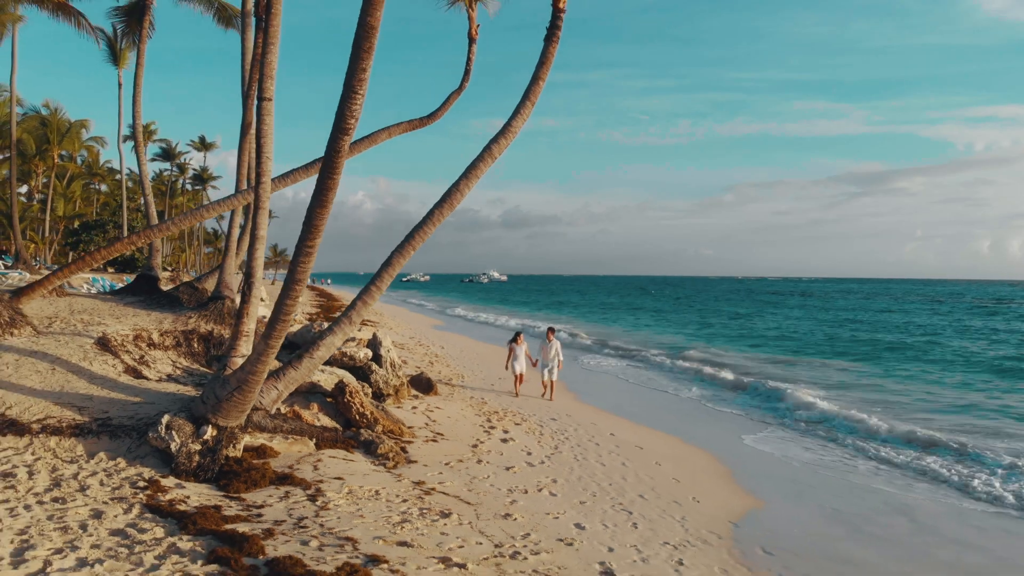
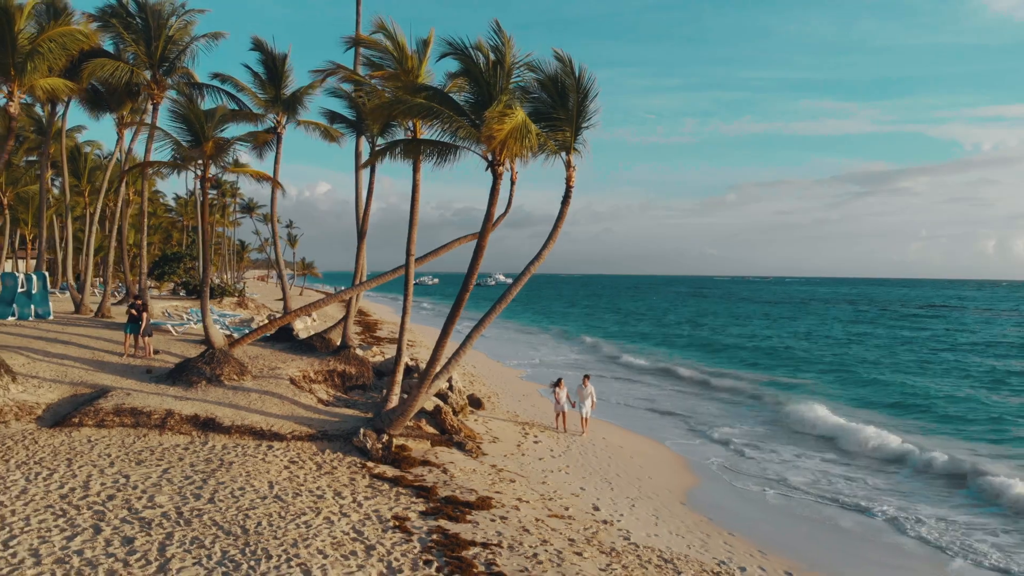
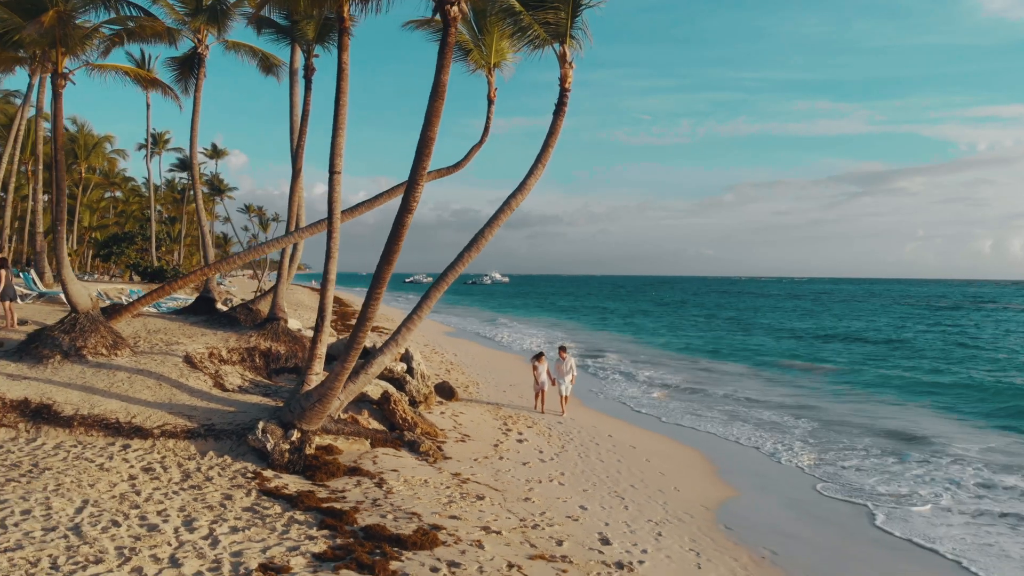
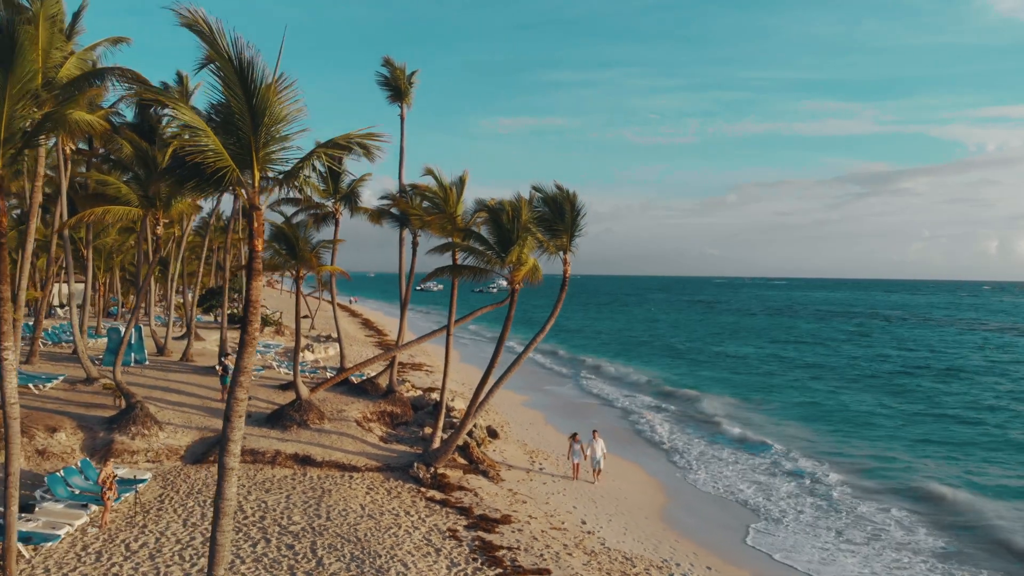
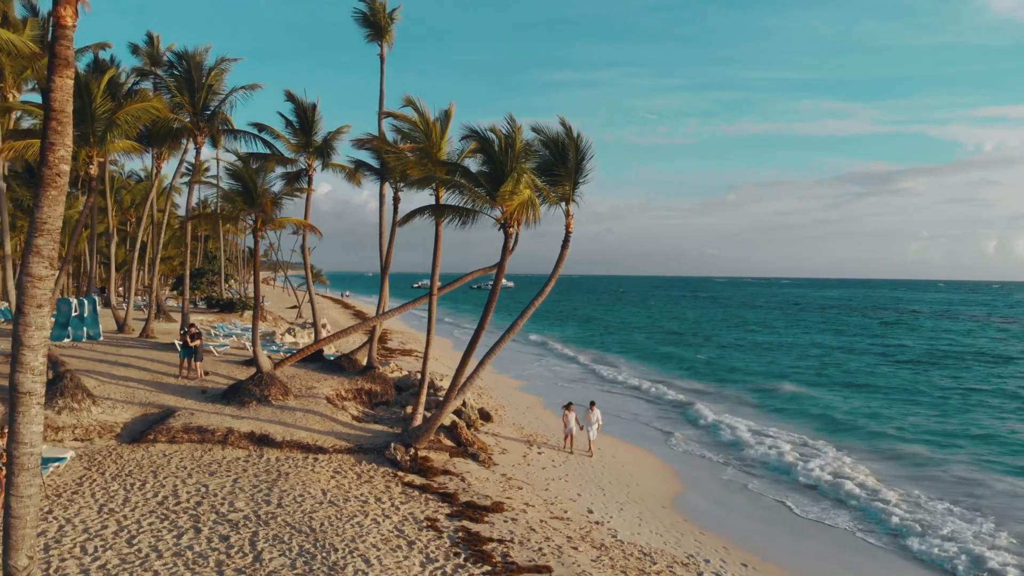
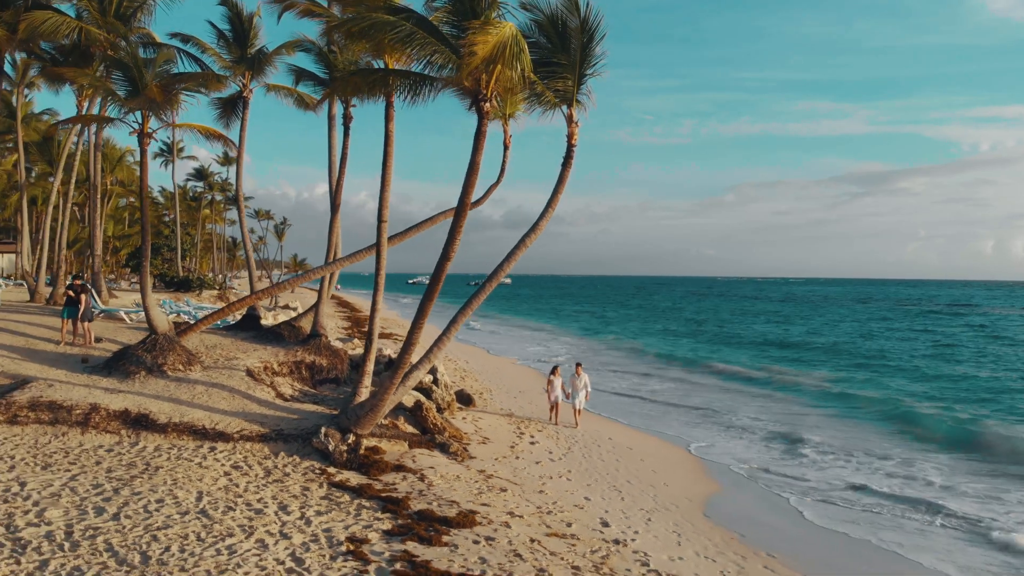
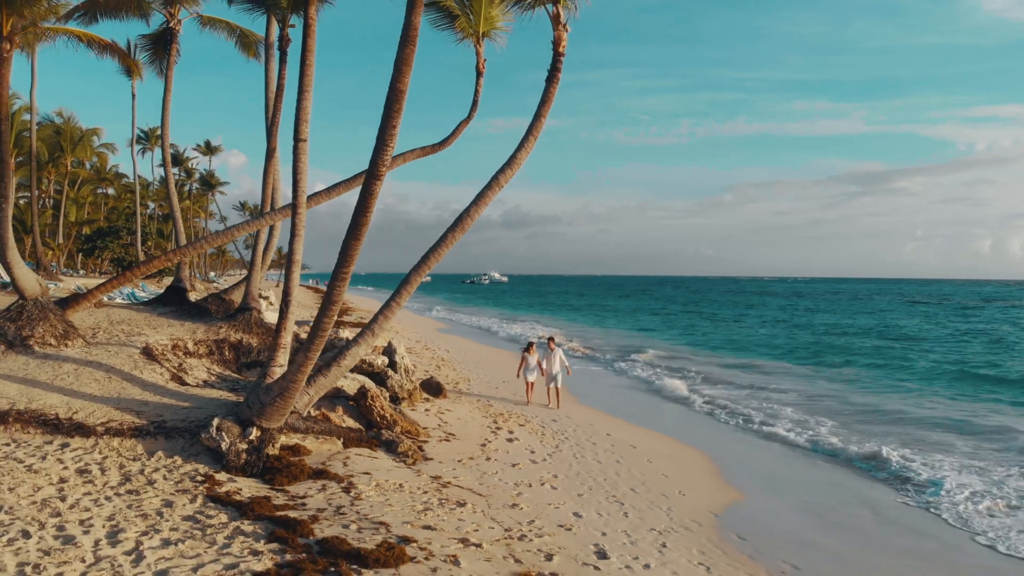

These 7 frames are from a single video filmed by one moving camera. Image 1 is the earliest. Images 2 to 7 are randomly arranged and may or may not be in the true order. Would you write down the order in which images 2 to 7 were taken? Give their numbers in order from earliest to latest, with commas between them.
7, 3, 6, 2, 5, 4
